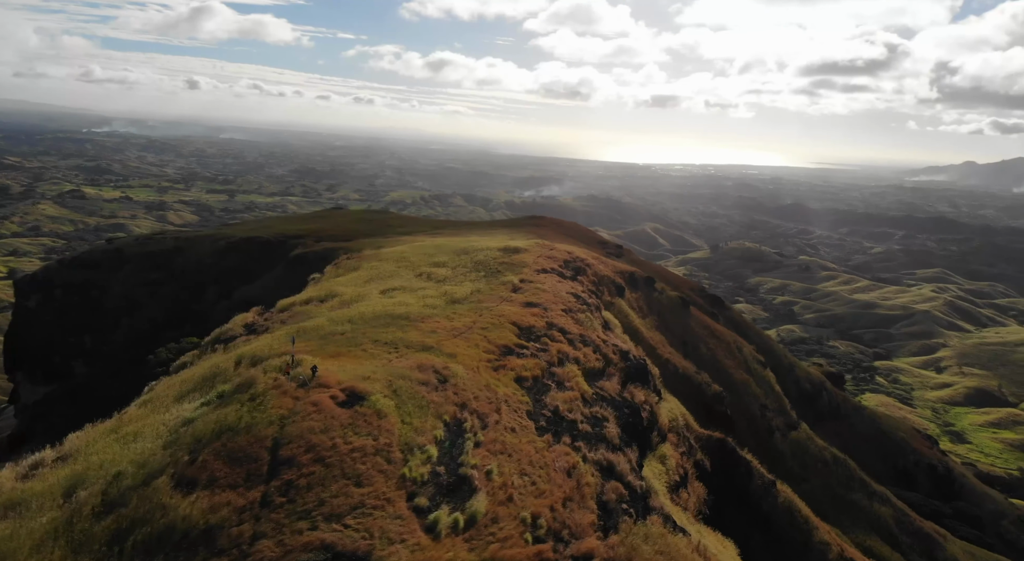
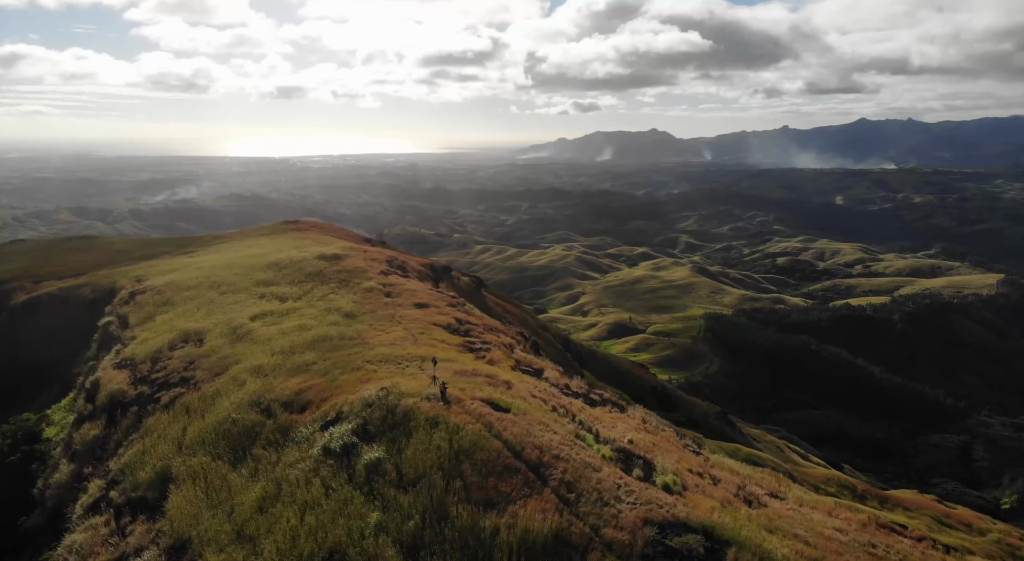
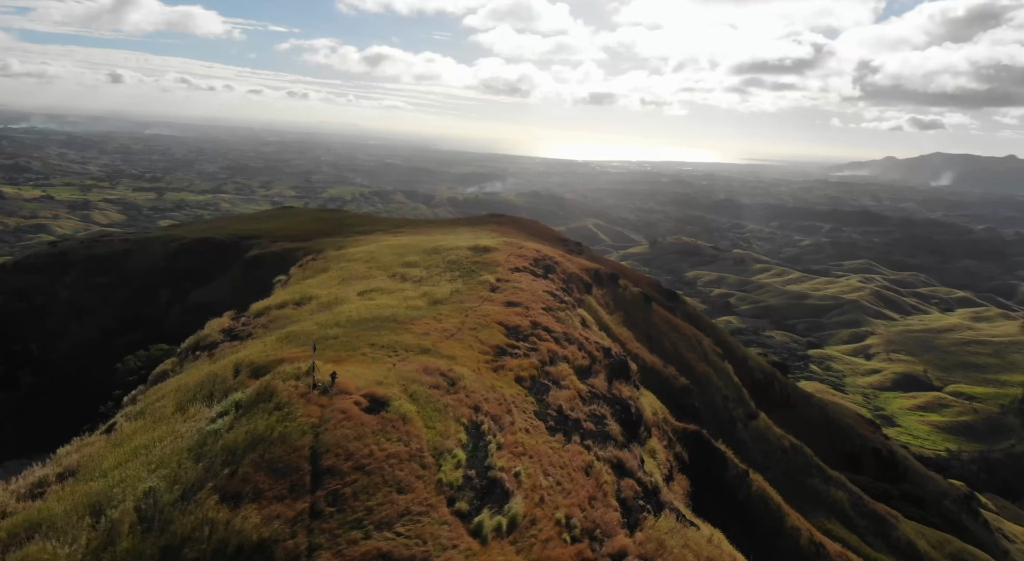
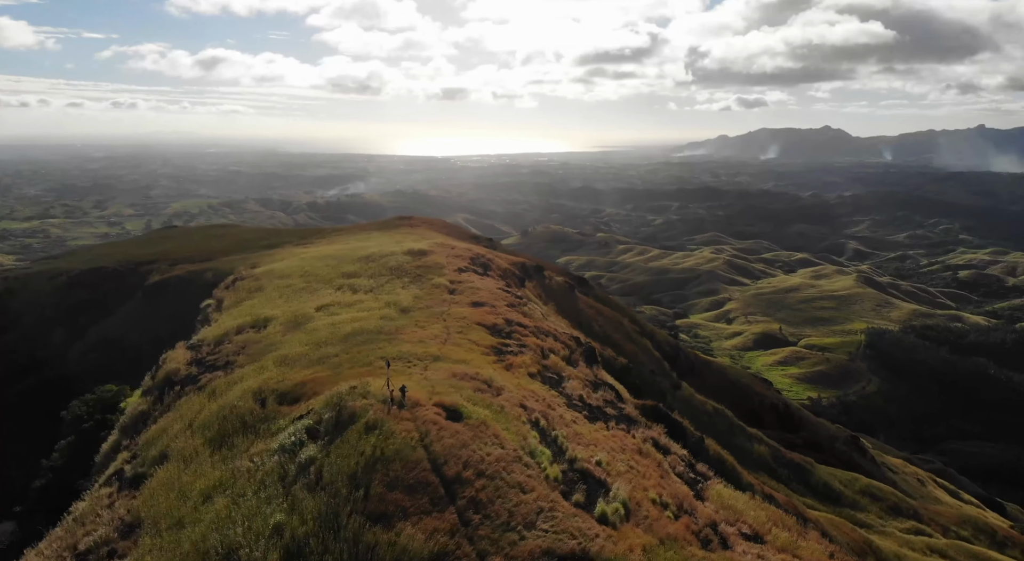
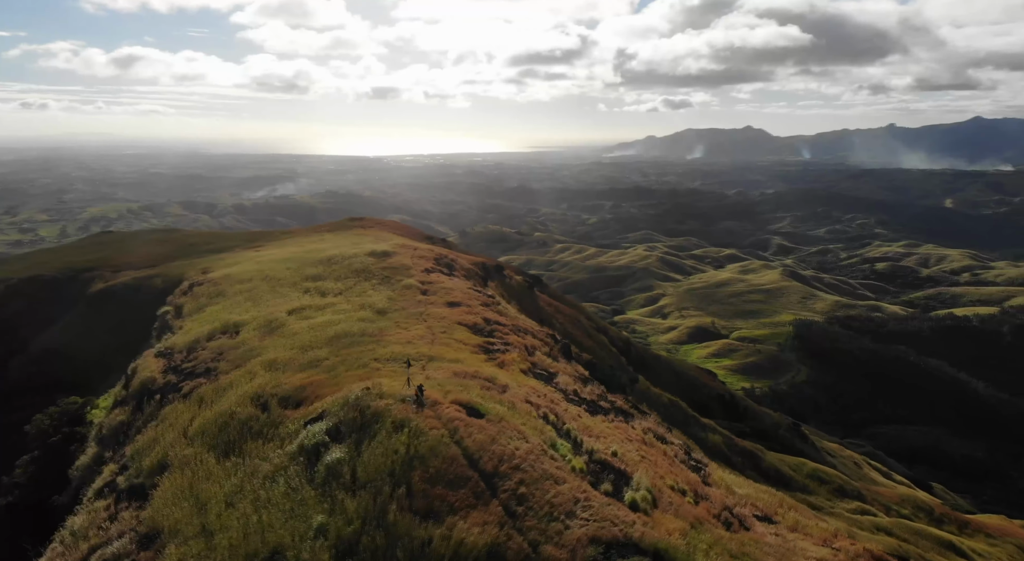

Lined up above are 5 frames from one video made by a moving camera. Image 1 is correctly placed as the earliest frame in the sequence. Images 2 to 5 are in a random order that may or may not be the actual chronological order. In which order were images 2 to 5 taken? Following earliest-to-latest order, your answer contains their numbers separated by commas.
3, 4, 5, 2
